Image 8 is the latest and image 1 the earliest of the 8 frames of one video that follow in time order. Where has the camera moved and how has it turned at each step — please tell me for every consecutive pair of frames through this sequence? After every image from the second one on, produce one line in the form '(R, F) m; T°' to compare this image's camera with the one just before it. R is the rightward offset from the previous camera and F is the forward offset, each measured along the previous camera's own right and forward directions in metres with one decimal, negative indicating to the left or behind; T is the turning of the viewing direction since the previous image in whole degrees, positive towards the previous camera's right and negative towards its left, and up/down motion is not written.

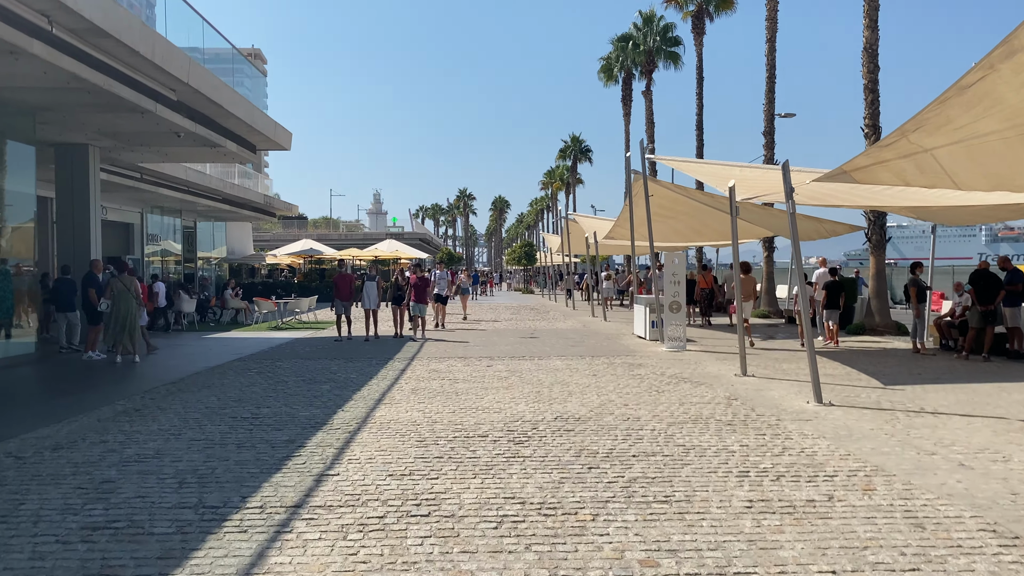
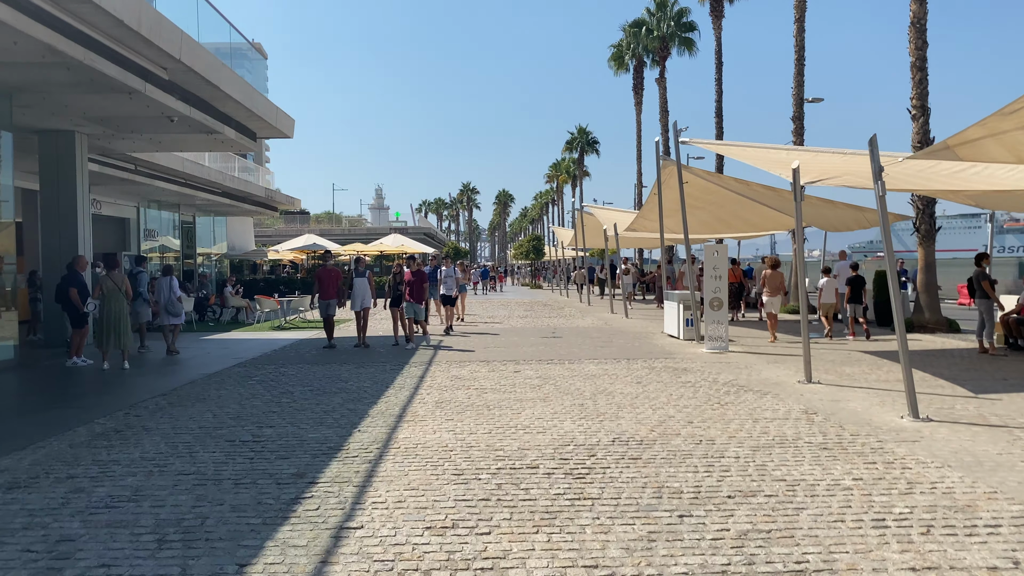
(-0.4, +1.2) m; 0°
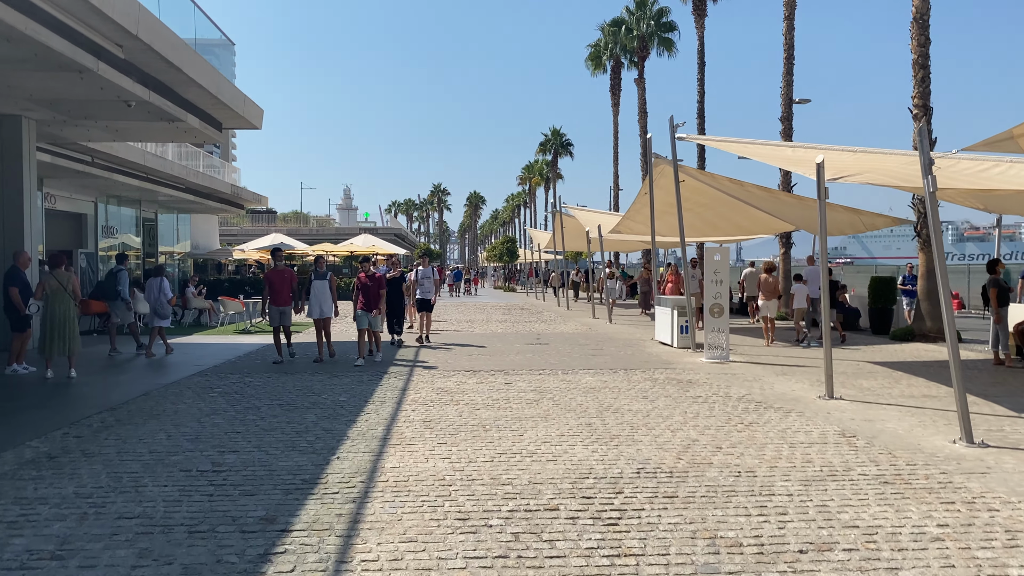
(-0.3, +1.0) m; +2°
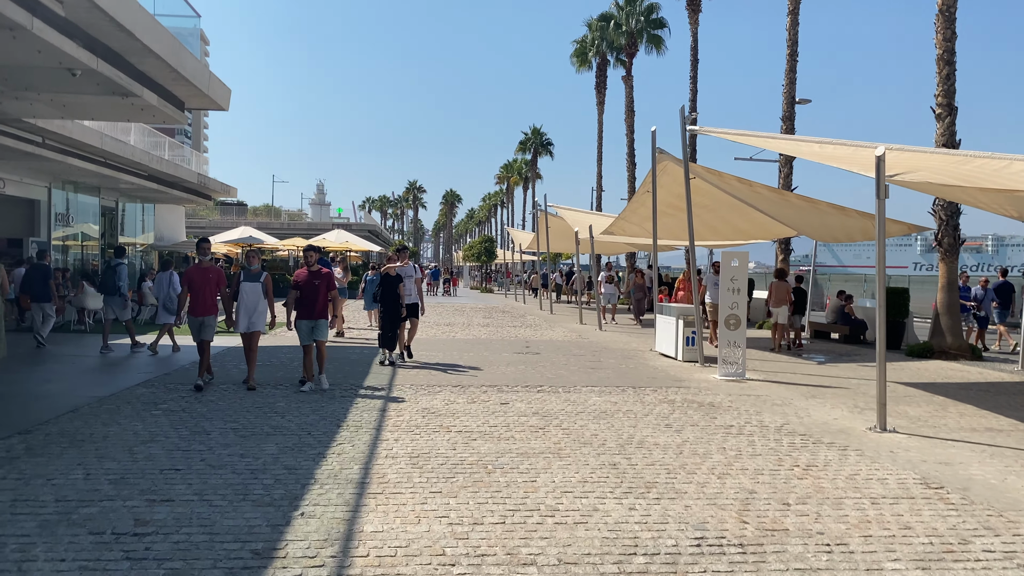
(-0.3, +1.3) m; +2°
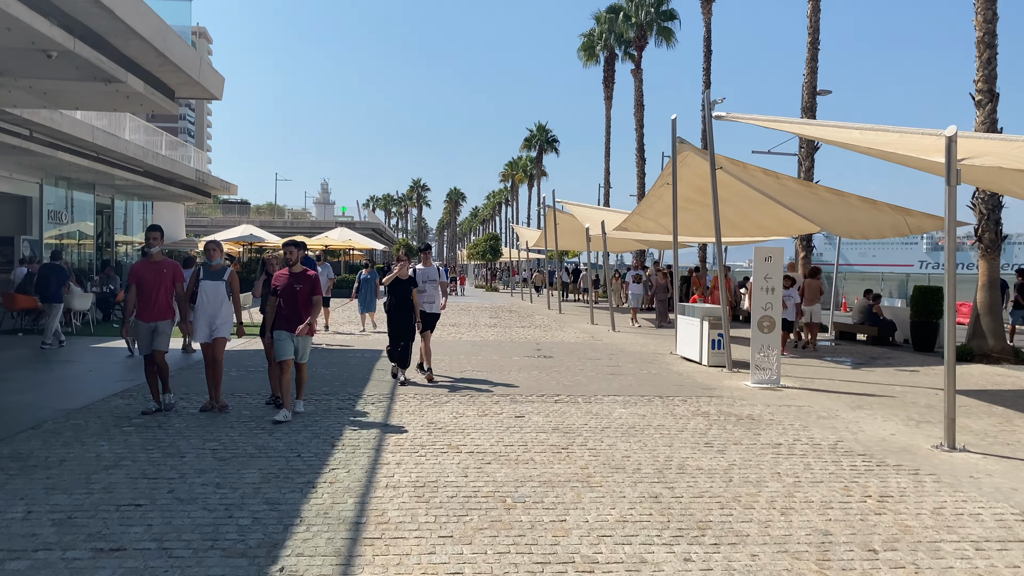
(-0.1, +0.9) m; 0°
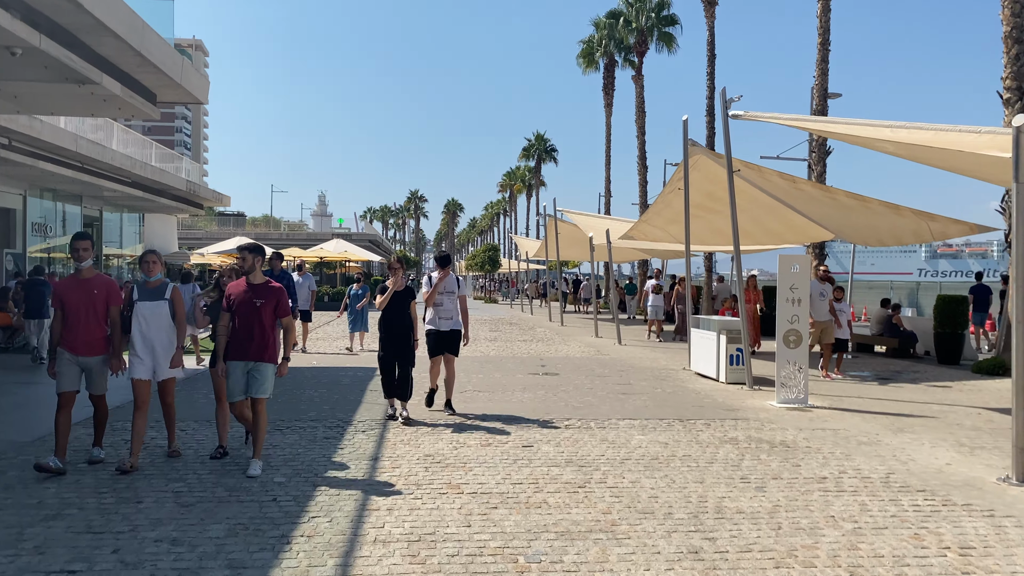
(-0.1, +0.8) m; 0°
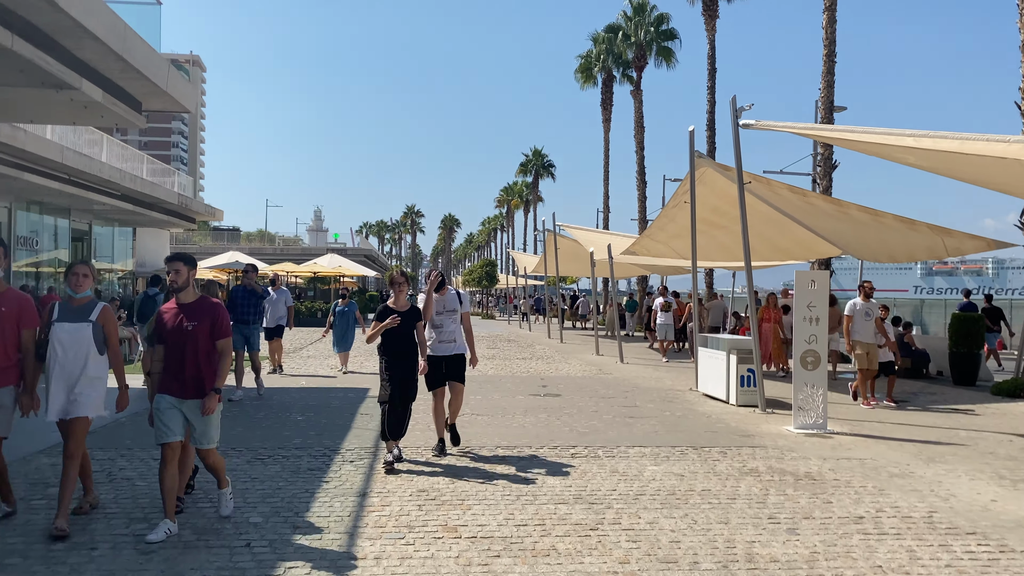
(0.0, +0.6) m; 0°
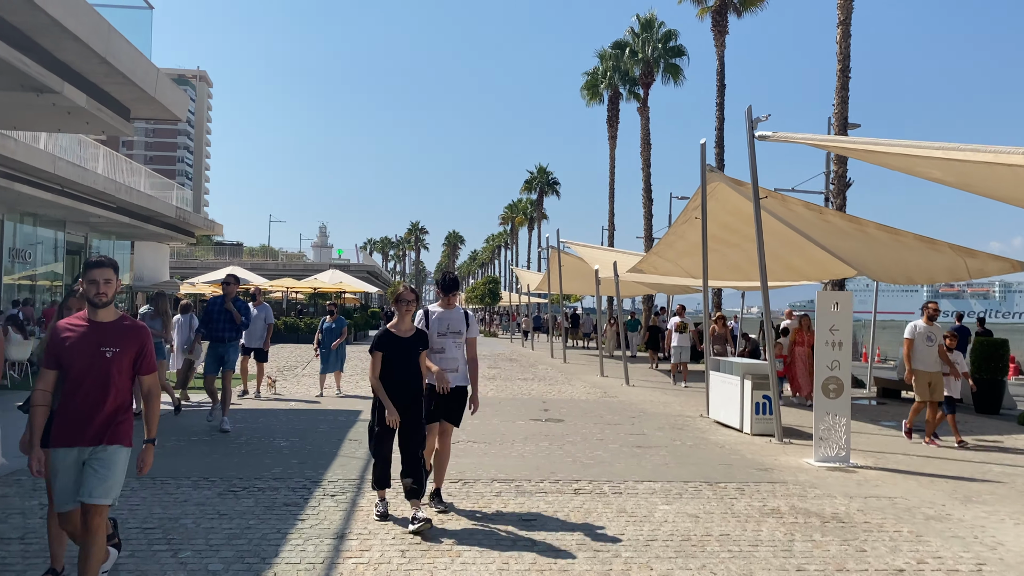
(0.0, +0.6) m; 0°
